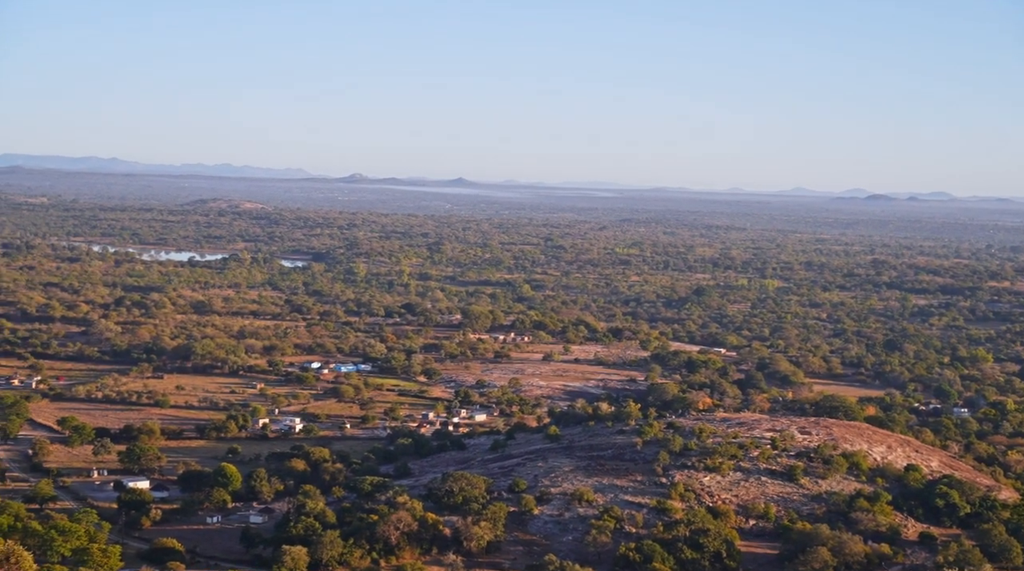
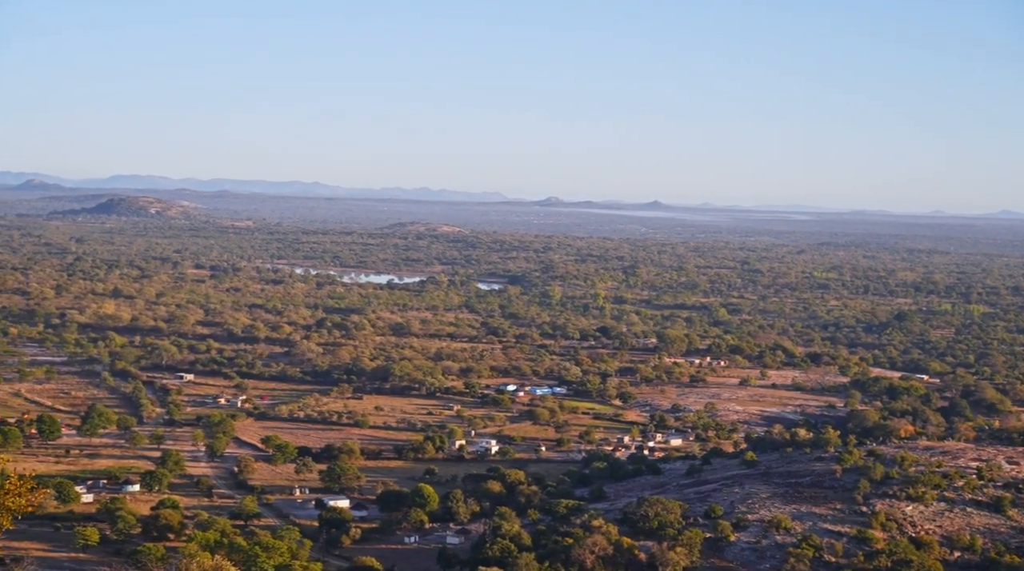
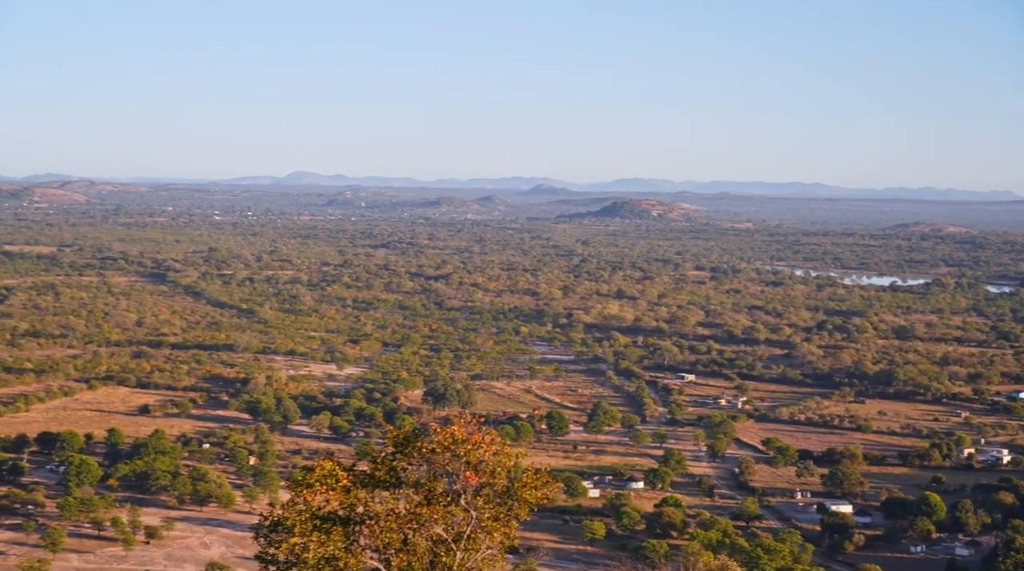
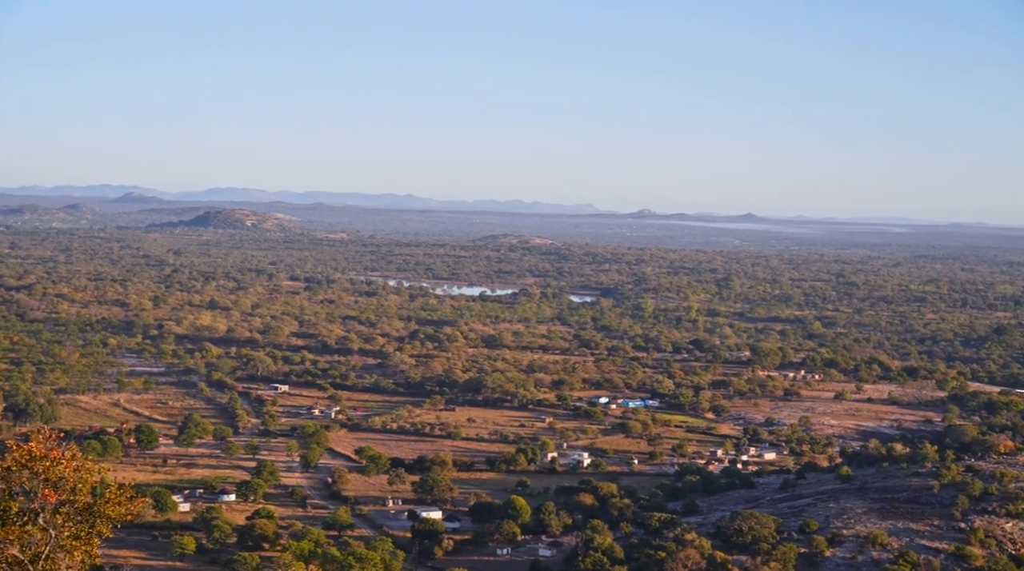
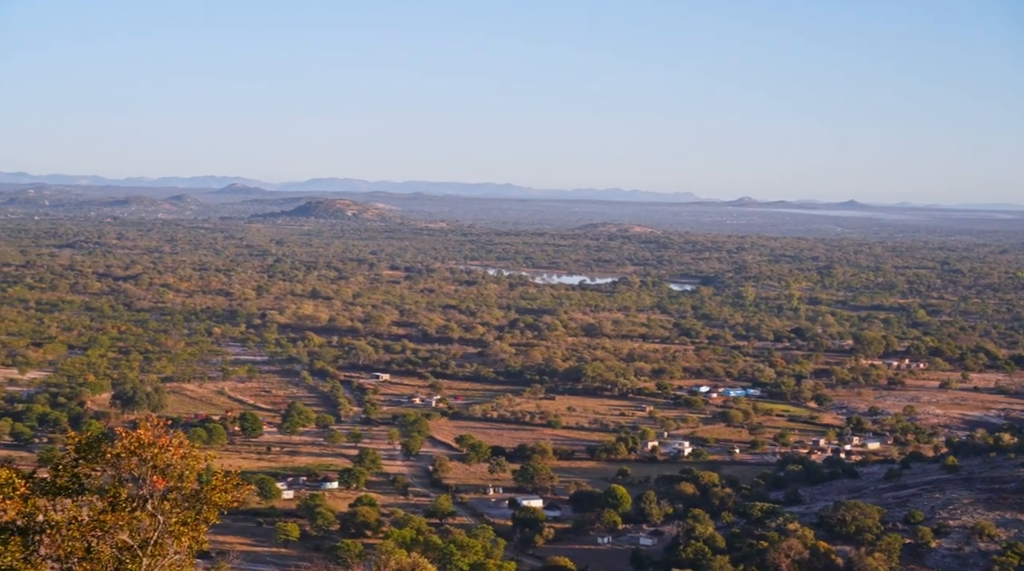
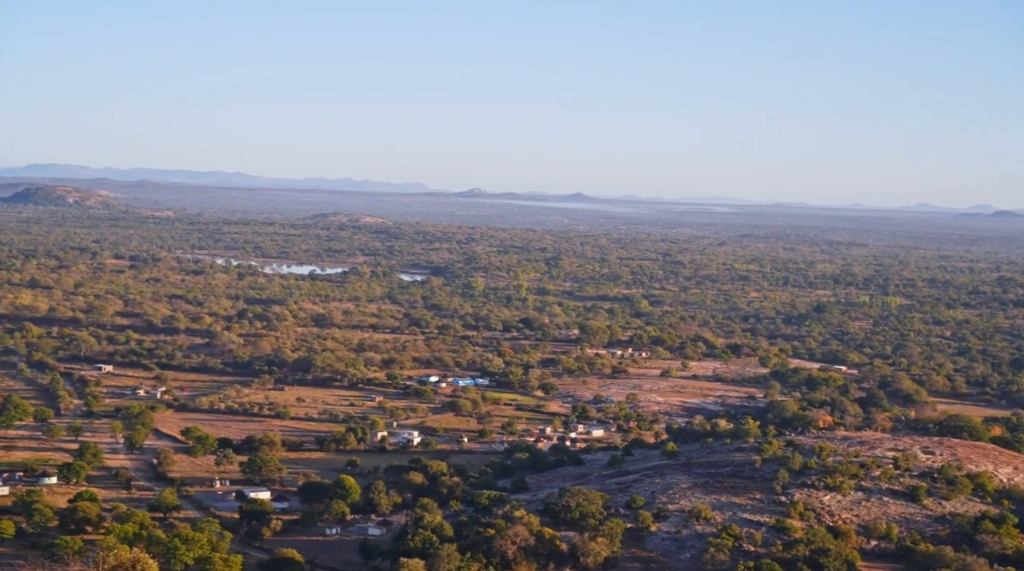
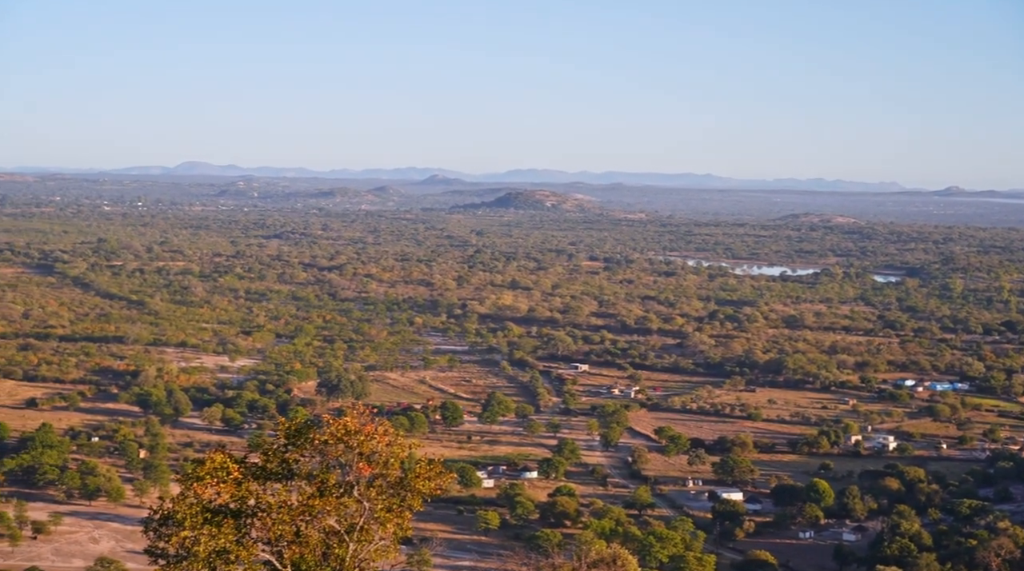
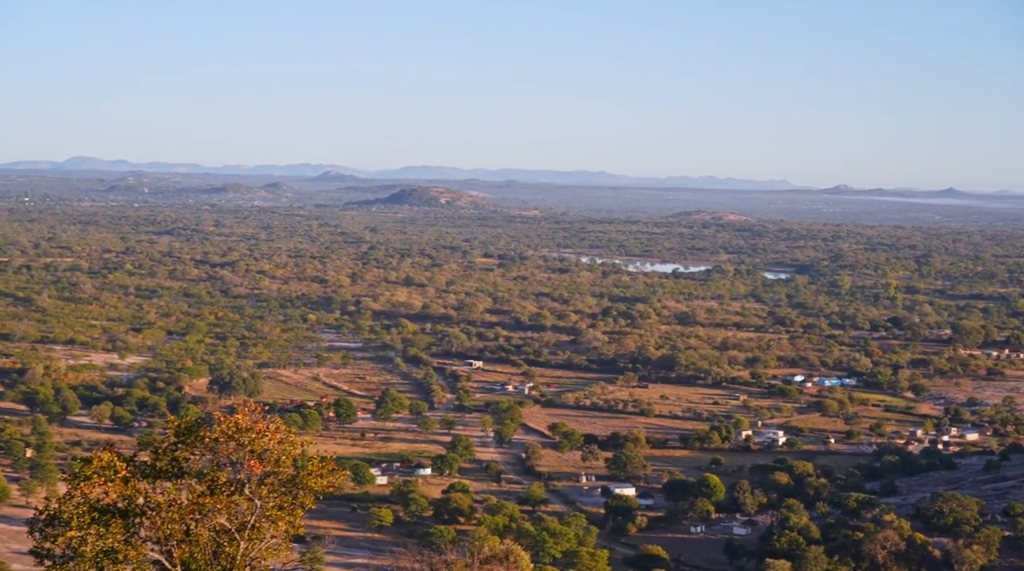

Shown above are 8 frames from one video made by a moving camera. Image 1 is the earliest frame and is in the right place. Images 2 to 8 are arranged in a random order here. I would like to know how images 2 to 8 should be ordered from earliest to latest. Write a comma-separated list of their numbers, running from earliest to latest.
6, 2, 4, 5, 8, 7, 3
